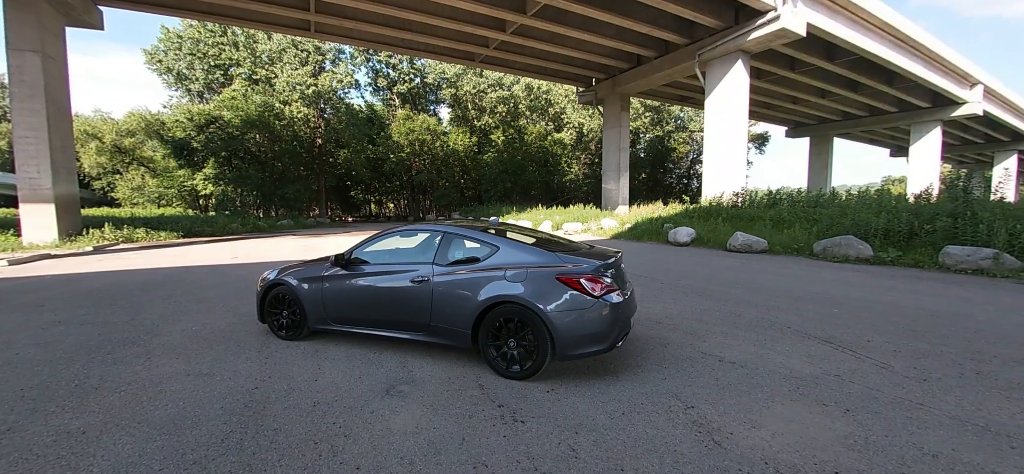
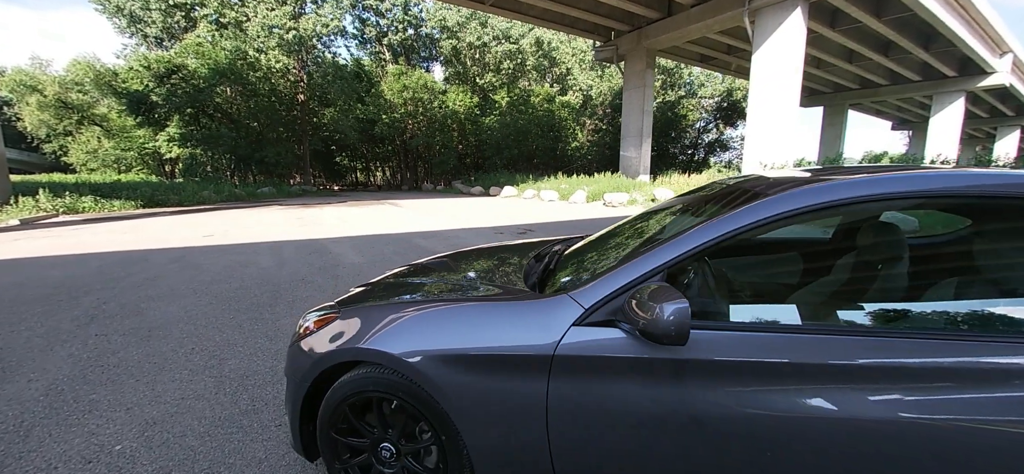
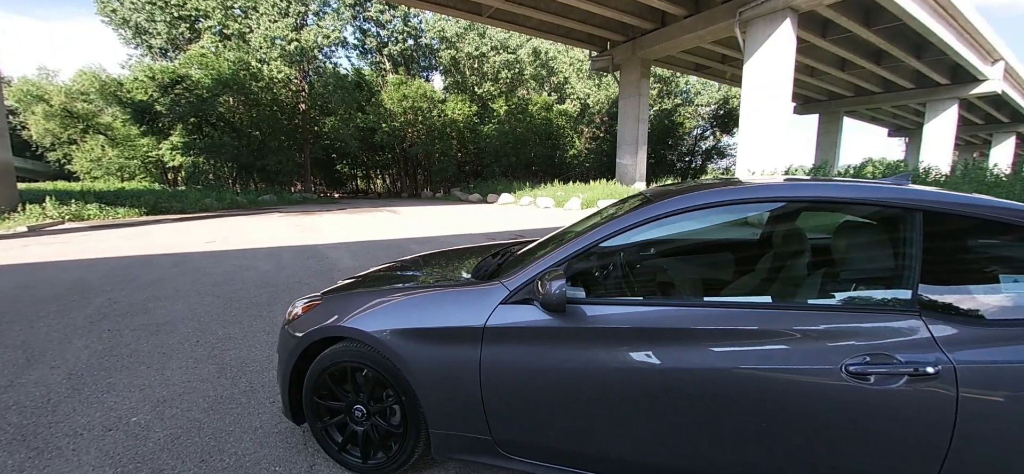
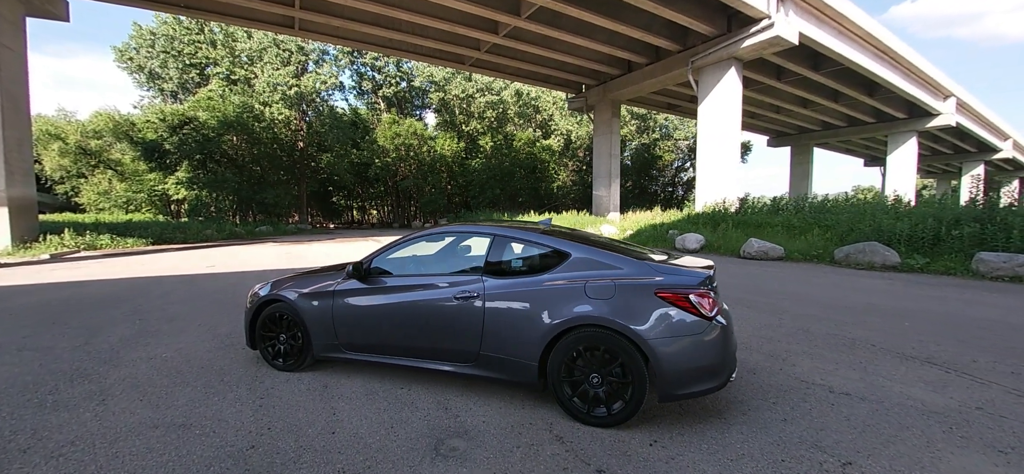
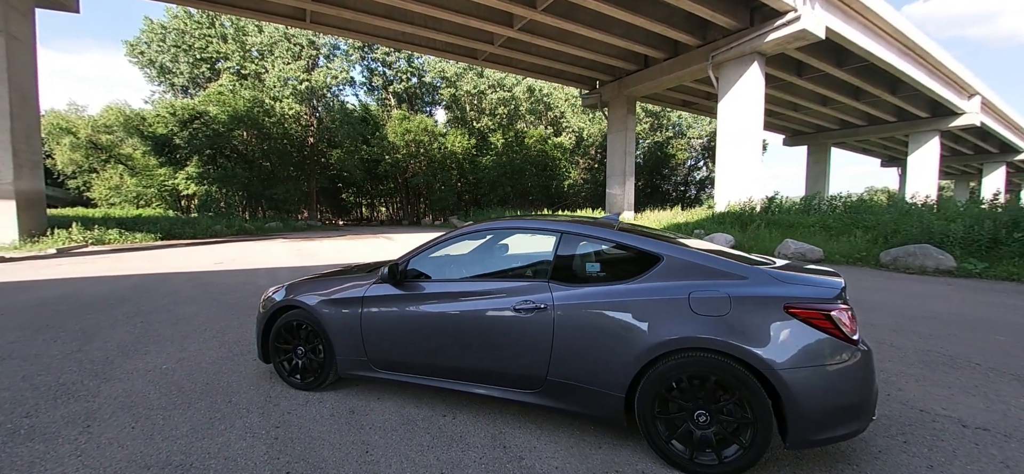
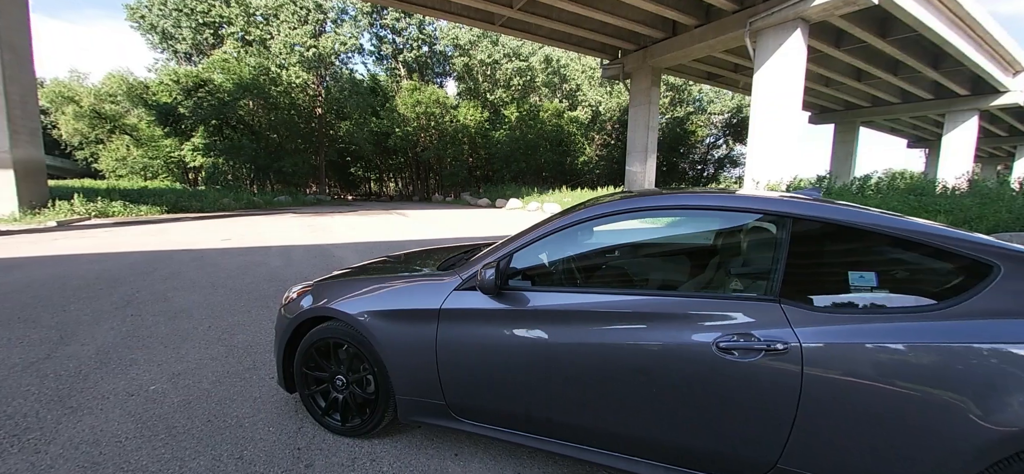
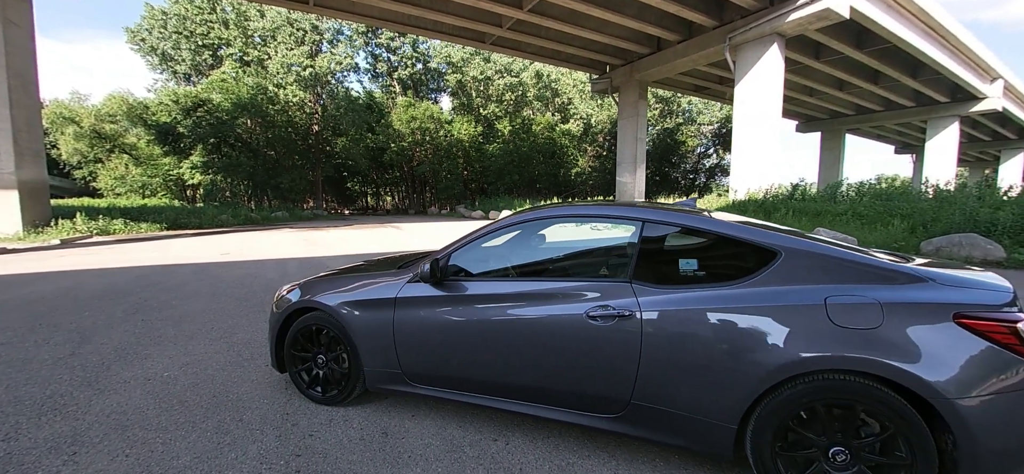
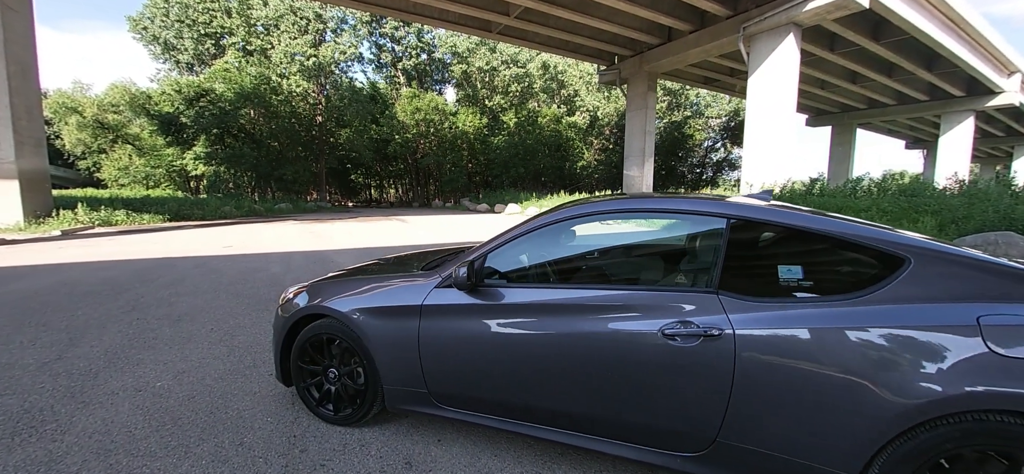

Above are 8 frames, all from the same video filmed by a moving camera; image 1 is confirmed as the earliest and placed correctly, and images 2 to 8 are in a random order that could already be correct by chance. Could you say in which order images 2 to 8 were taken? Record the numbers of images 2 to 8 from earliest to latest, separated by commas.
4, 5, 7, 8, 6, 3, 2
